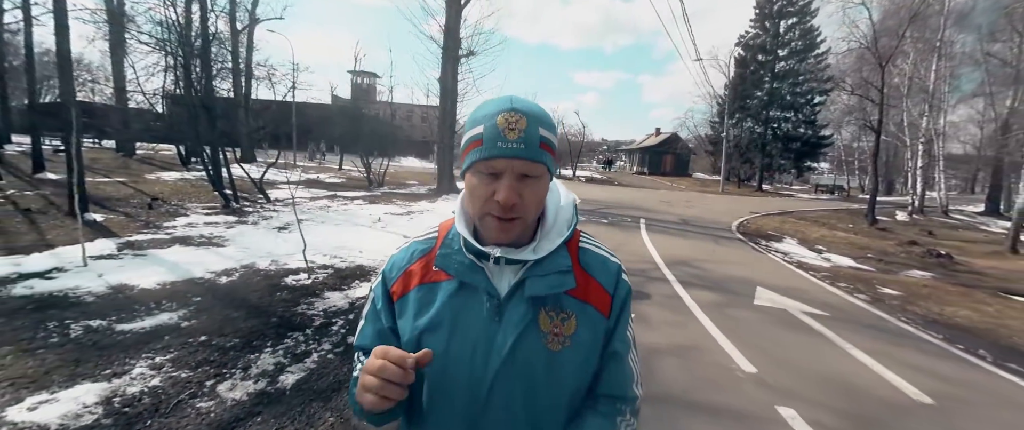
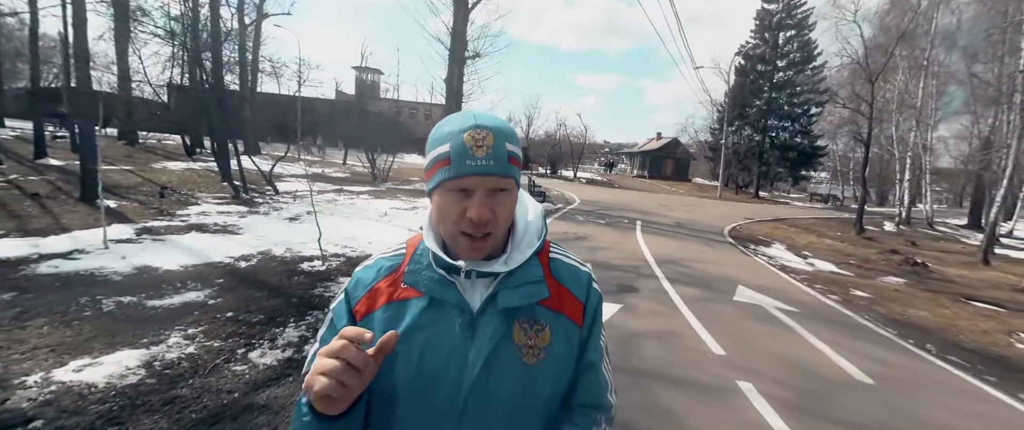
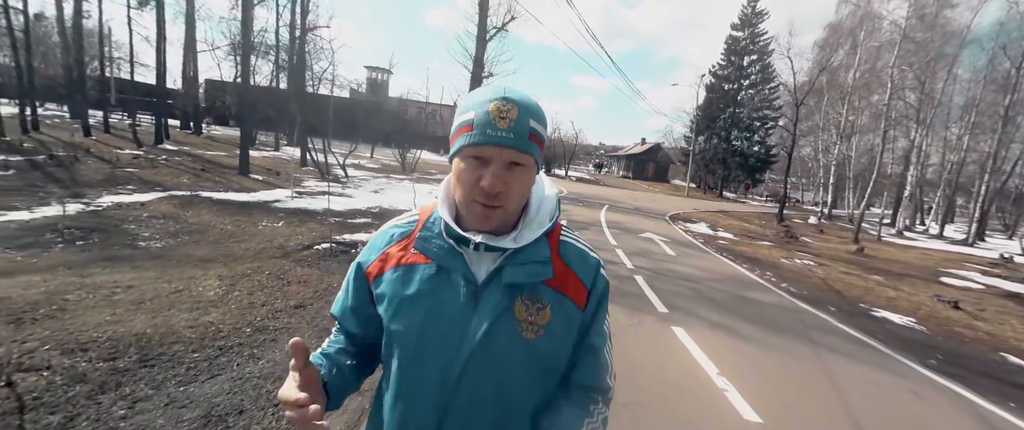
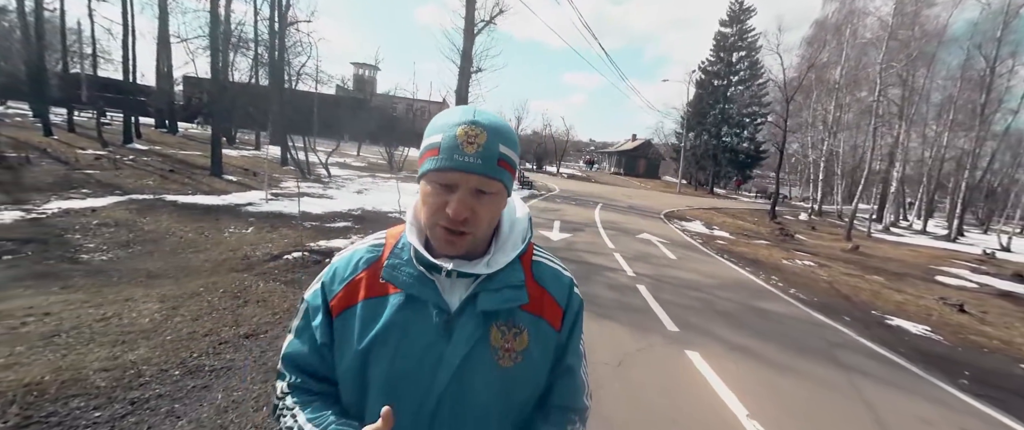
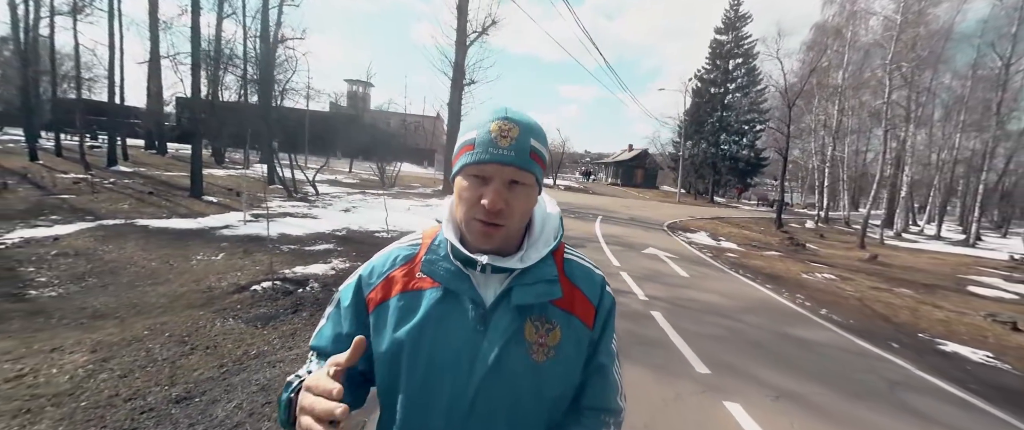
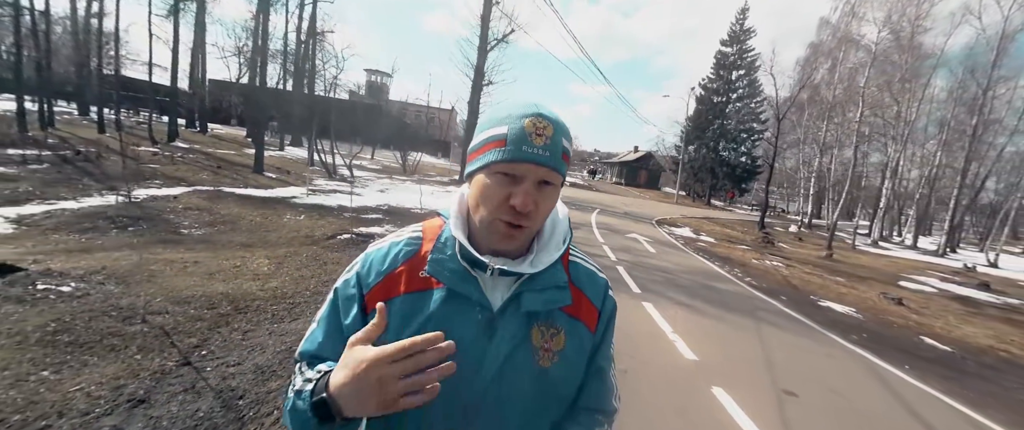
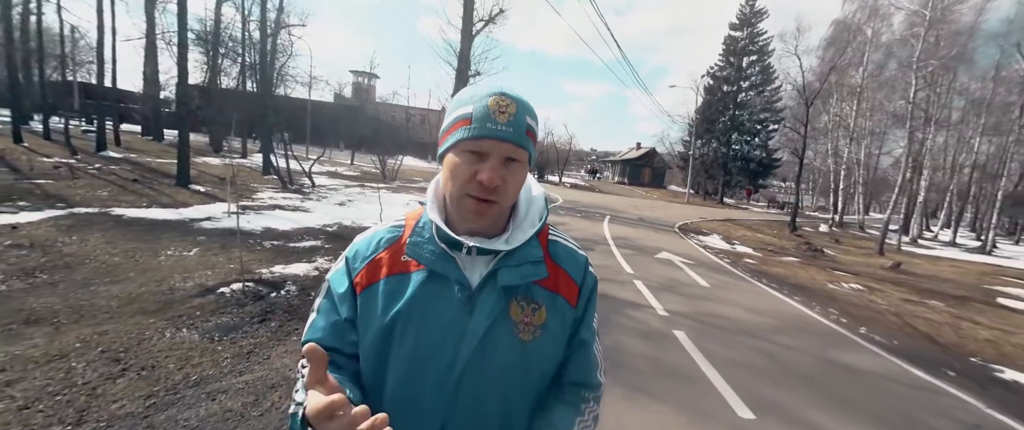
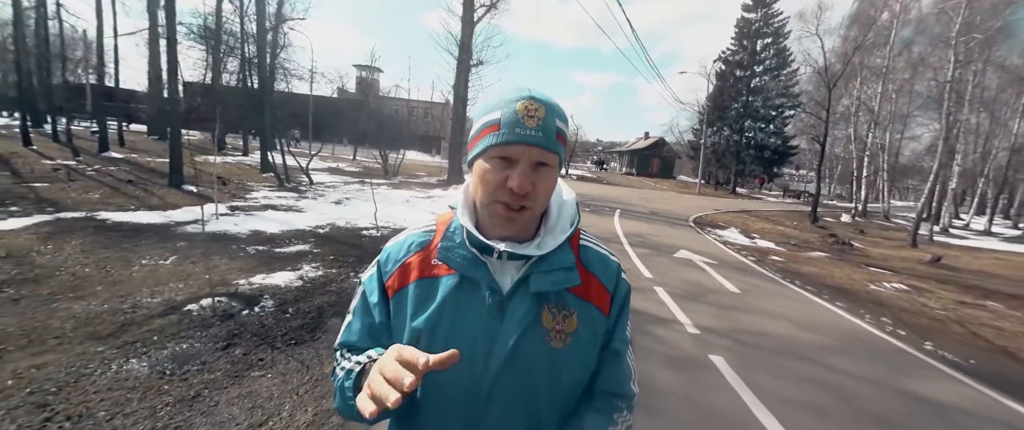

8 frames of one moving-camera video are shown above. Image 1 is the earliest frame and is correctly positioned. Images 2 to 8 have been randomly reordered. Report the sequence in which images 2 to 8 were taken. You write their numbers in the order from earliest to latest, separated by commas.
2, 8, 7, 5, 4, 3, 6
